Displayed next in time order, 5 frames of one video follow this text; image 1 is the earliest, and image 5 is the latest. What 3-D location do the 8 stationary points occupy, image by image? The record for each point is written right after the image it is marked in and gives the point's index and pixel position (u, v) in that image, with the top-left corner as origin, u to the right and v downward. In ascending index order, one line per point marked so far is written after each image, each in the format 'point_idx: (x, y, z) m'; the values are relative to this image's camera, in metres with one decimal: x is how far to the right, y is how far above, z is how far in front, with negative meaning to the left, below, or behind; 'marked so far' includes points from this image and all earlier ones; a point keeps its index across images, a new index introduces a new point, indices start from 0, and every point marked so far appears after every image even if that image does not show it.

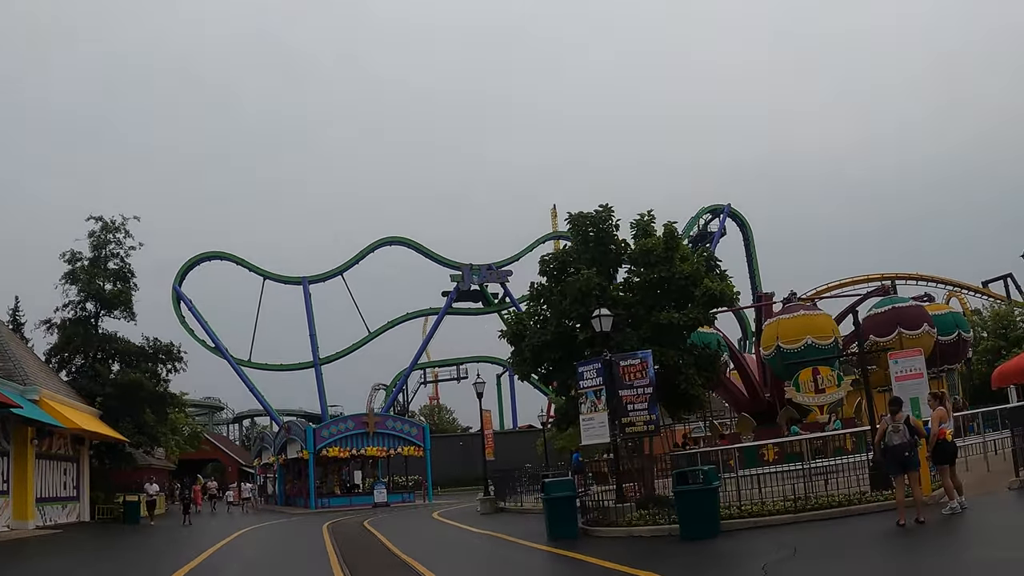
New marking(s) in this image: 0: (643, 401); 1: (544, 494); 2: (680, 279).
0: (+2.4, -2.1, +15.7) m
1: (+0.6, -3.6, +14.8) m
2: (+3.5, +0.2, +17.6) m
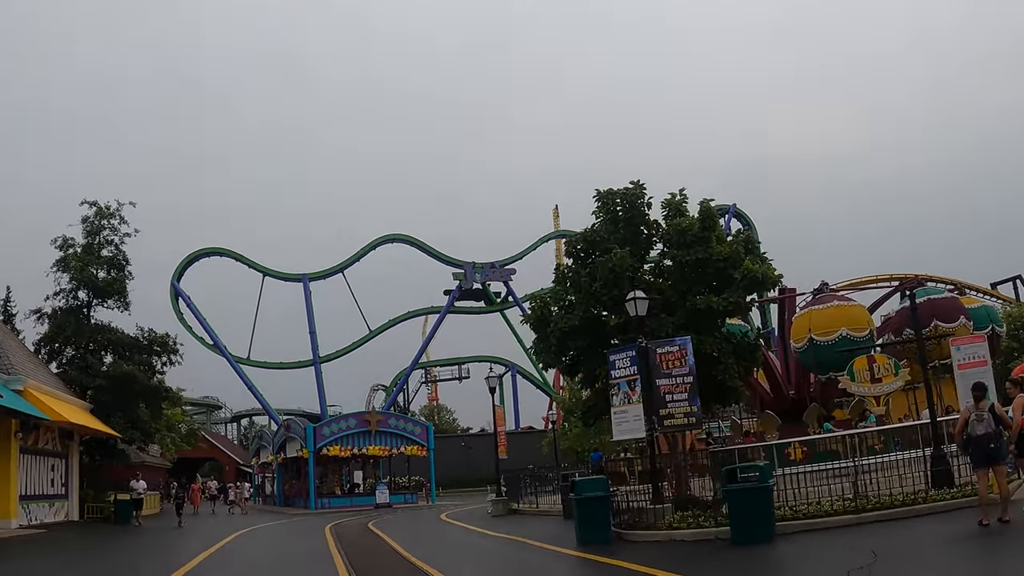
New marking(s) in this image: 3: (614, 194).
0: (+2.9, -1.7, +14.3) m
1: (+1.0, -3.3, +13.4) m
2: (+3.9, +0.5, +16.3) m
3: (+2.0, +1.8, +16.7) m
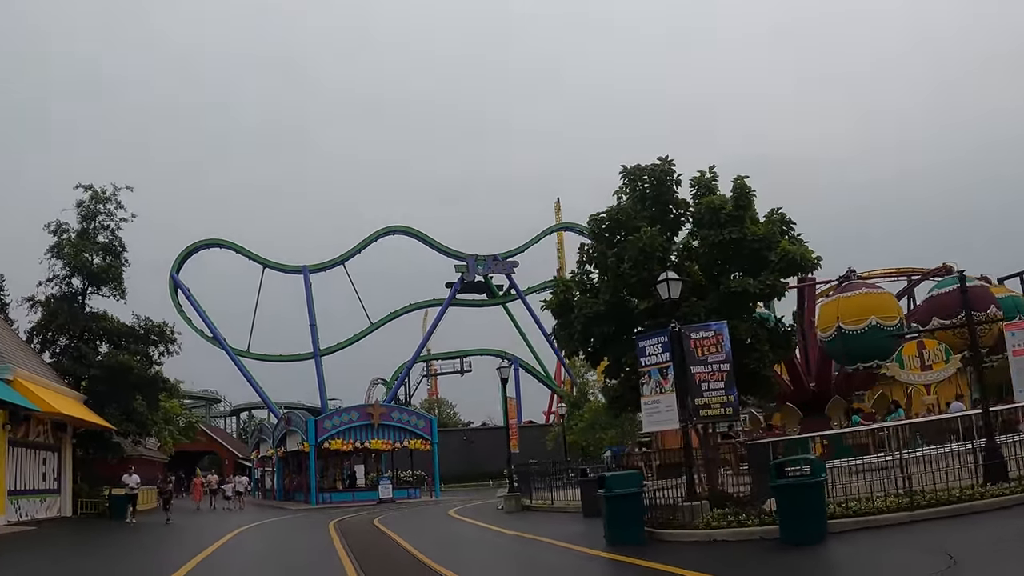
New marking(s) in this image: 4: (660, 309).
0: (+3.2, -1.4, +13.3) m
1: (+1.4, -3.0, +12.3) m
2: (+4.3, +0.8, +15.2) m
3: (+2.4, +2.2, +15.7) m
4: (+2.5, -0.4, +14.3) m
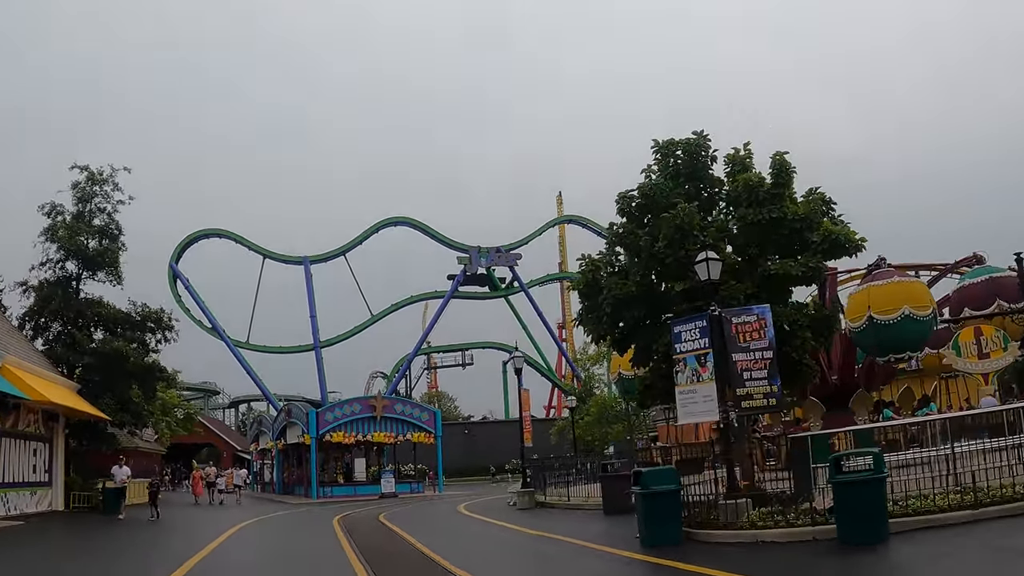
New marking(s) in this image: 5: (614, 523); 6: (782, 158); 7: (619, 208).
0: (+3.6, -1.2, +12.3) m
1: (+1.7, -2.7, +11.3) m
2: (+4.7, +1.1, +14.2) m
3: (+2.8, +2.5, +14.6) m
4: (+2.9, -0.1, +13.3) m
5: (+1.9, -4.5, +16.3) m
6: (+4.6, +2.2, +14.6) m
7: (+1.8, +1.3, +14.5) m
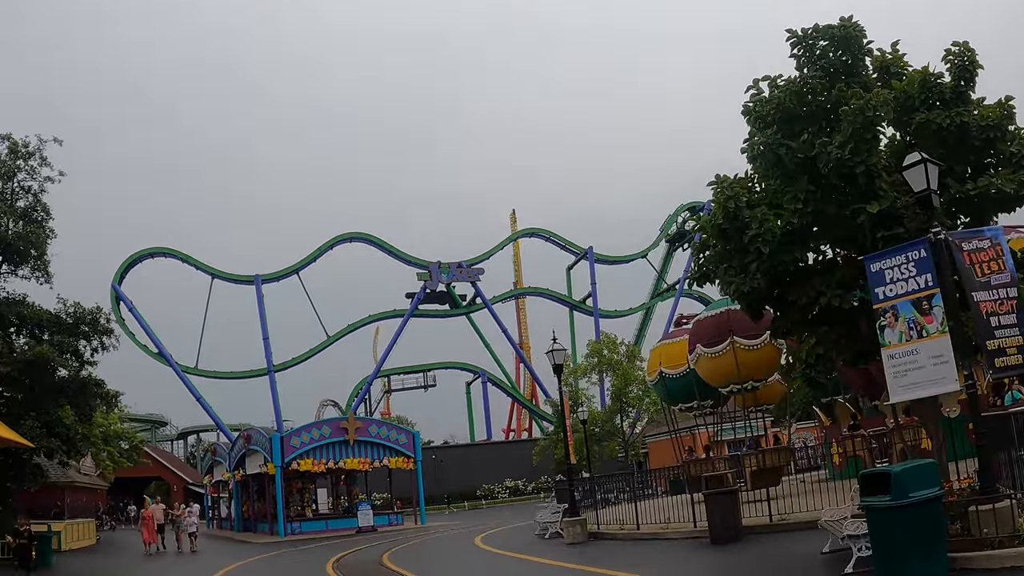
0: (+5.0, -0.3, +8.4) m
1: (+3.2, -1.8, +7.3) m
2: (+5.9, +2.0, +10.4) m
3: (+3.9, +3.3, +10.8) m
4: (+4.2, +0.8, +9.4) m
5: (+3.1, -3.8, +12.2) m
6: (+5.7, +3.0, +10.9) m
7: (+3.0, +2.1, +10.6) m
